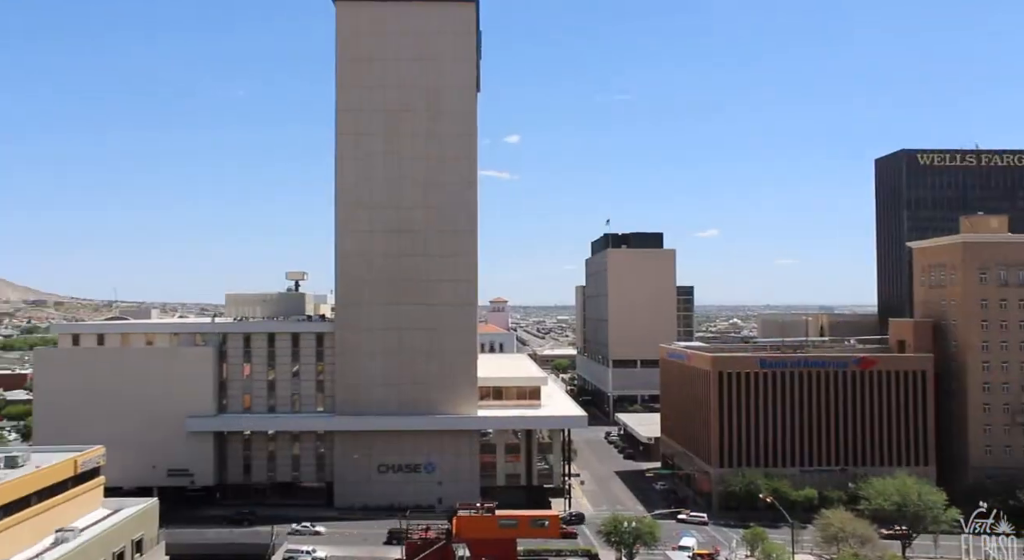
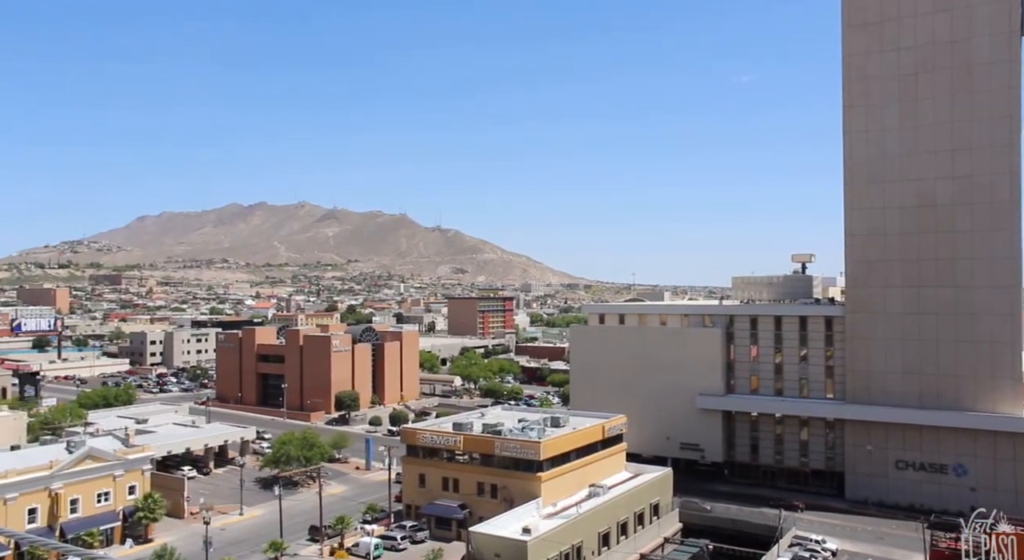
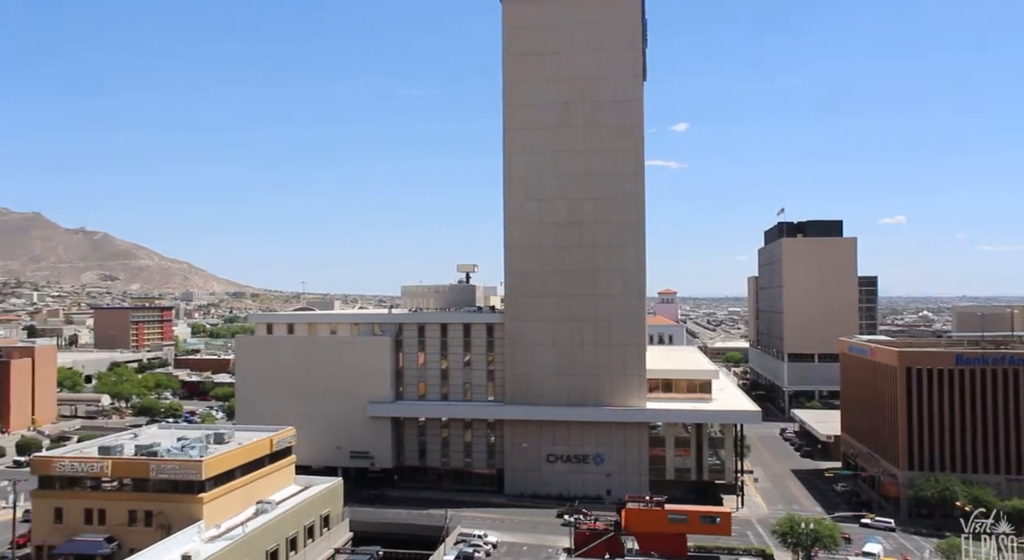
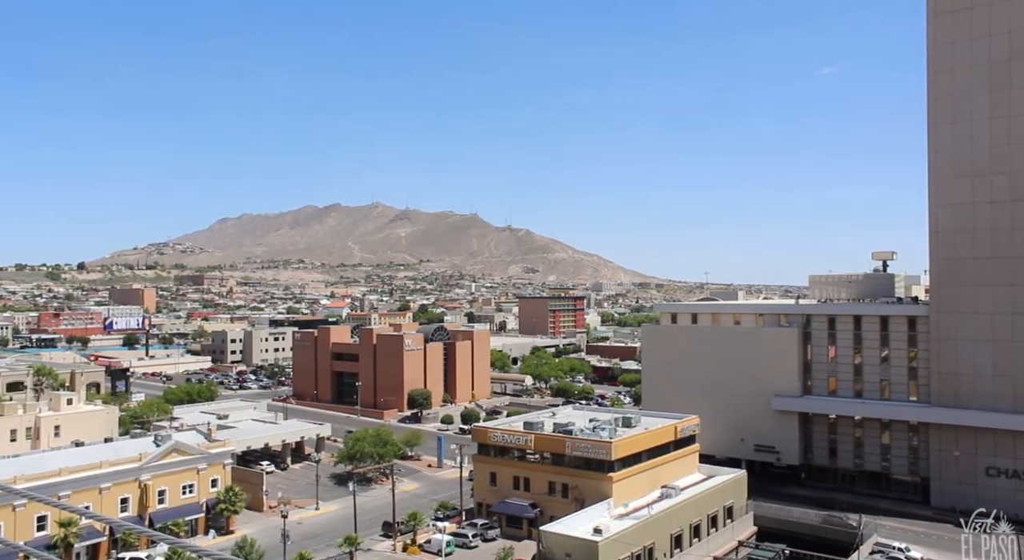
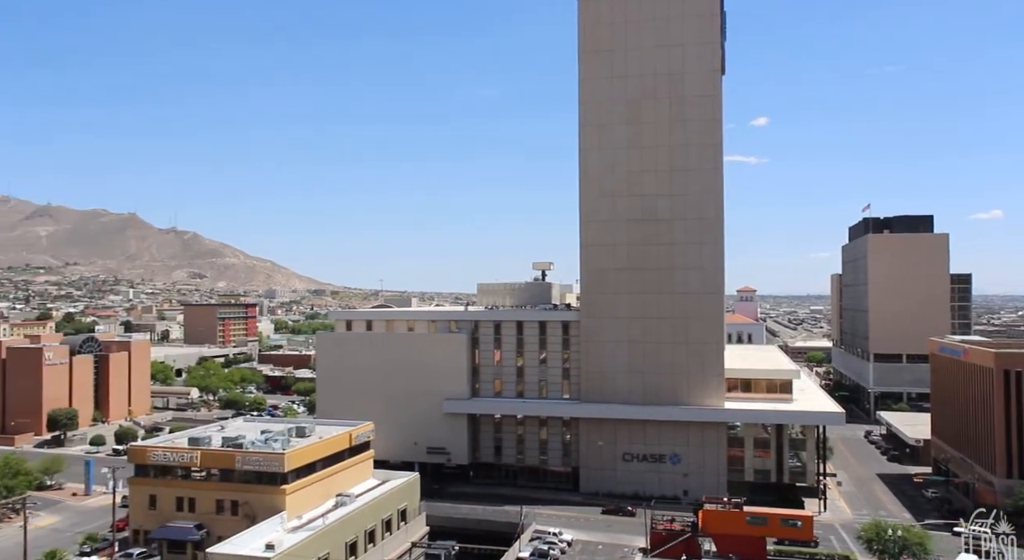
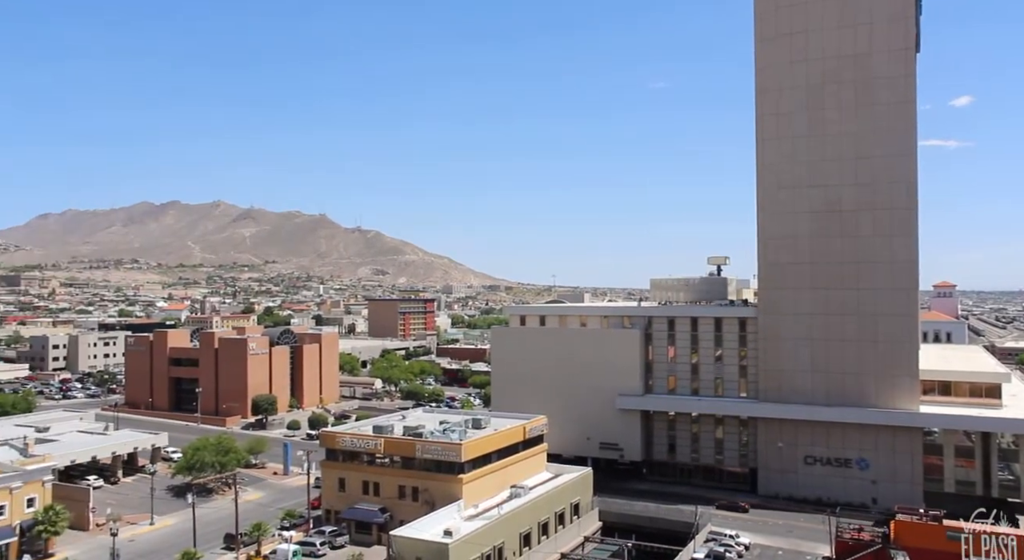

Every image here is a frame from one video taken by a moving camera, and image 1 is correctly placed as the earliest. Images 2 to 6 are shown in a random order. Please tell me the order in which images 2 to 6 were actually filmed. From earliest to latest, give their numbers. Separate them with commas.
3, 5, 6, 2, 4
